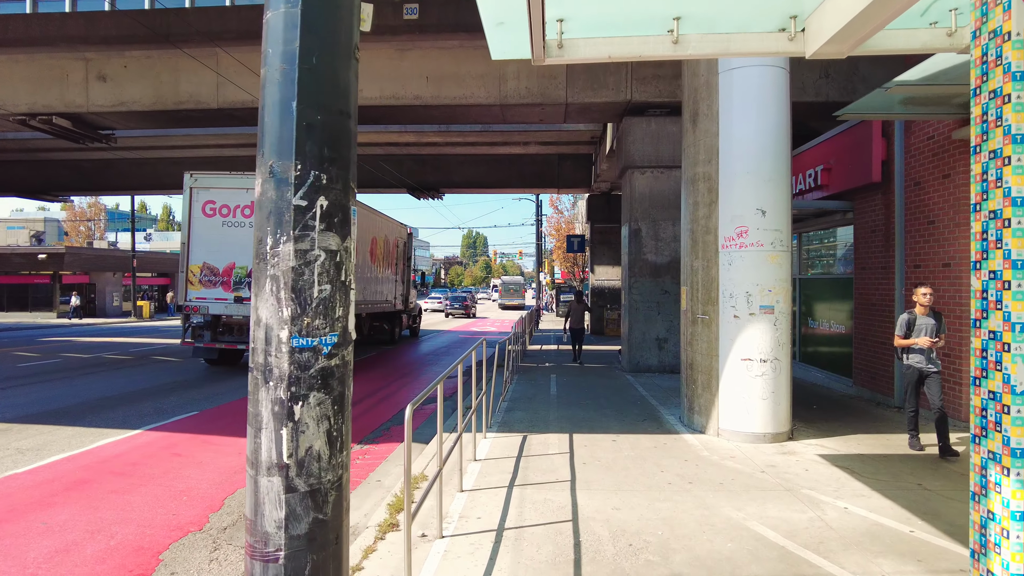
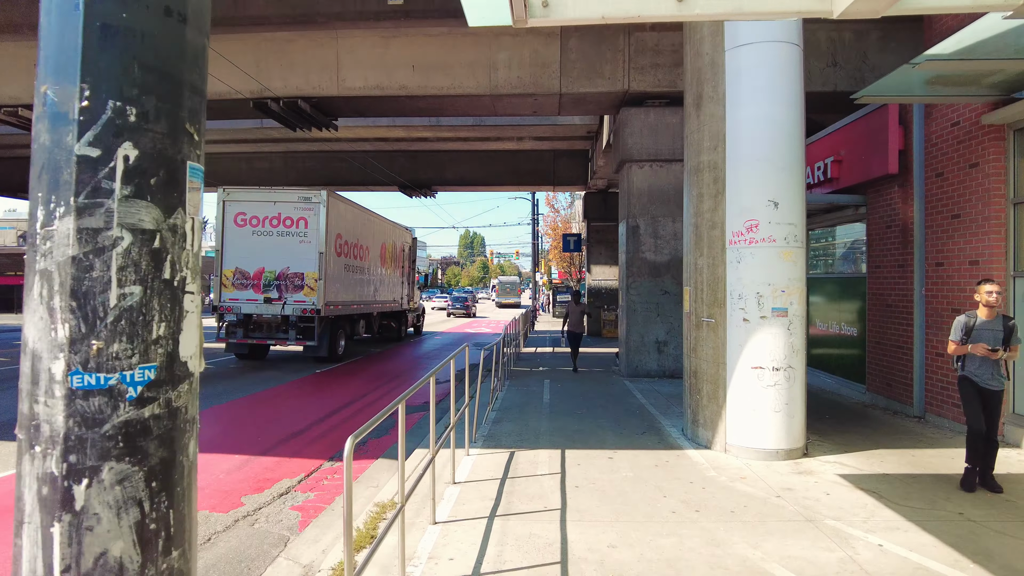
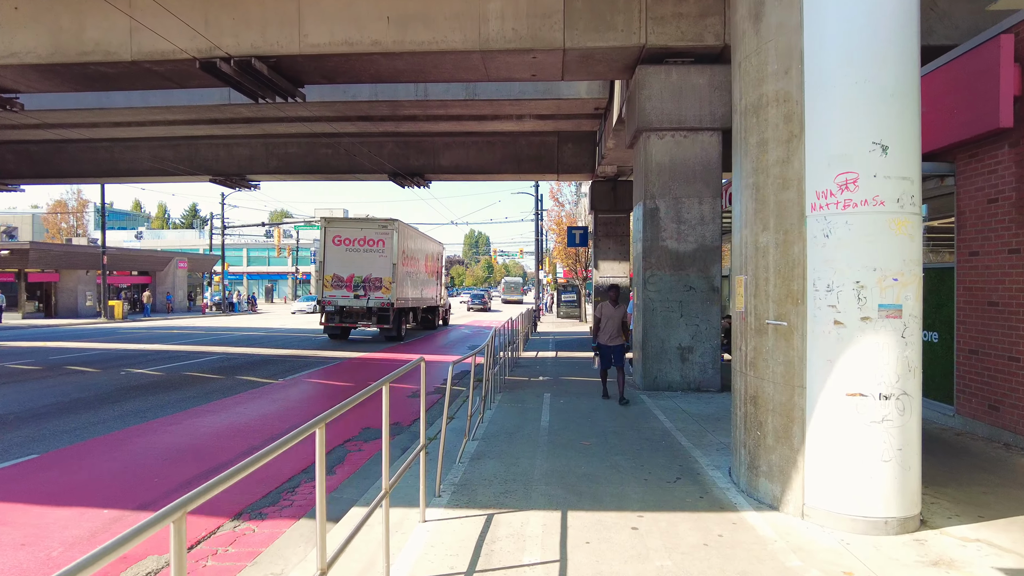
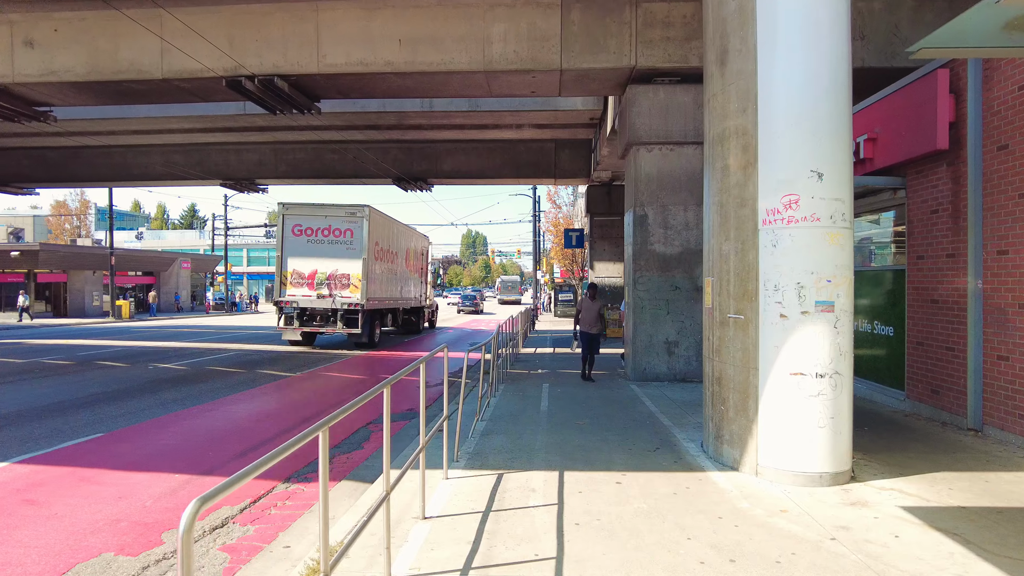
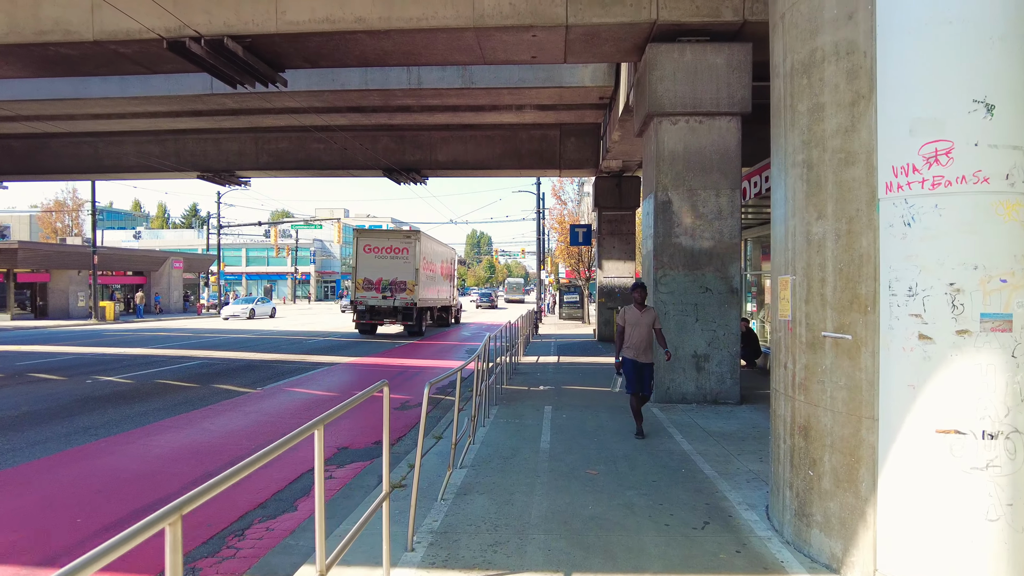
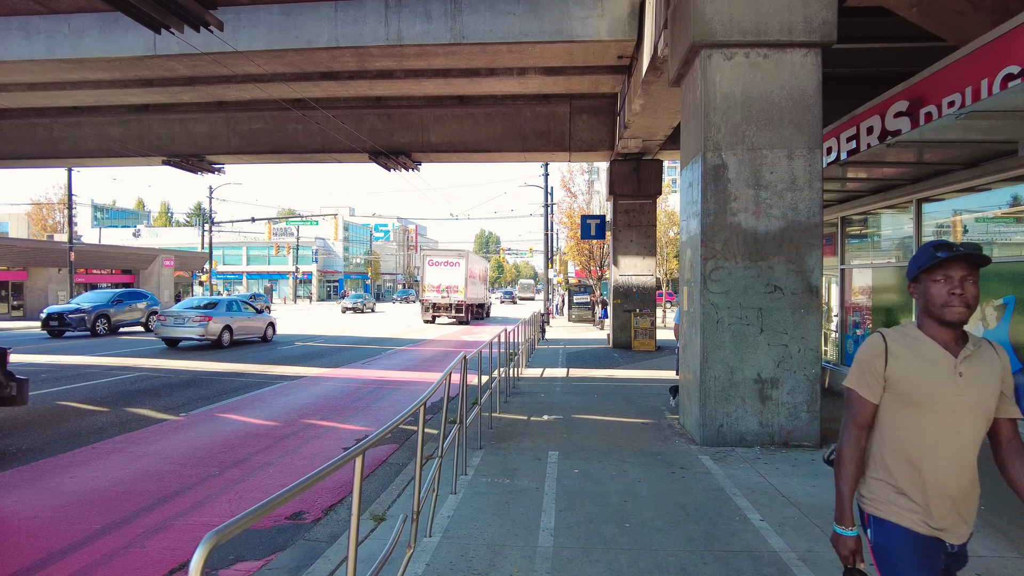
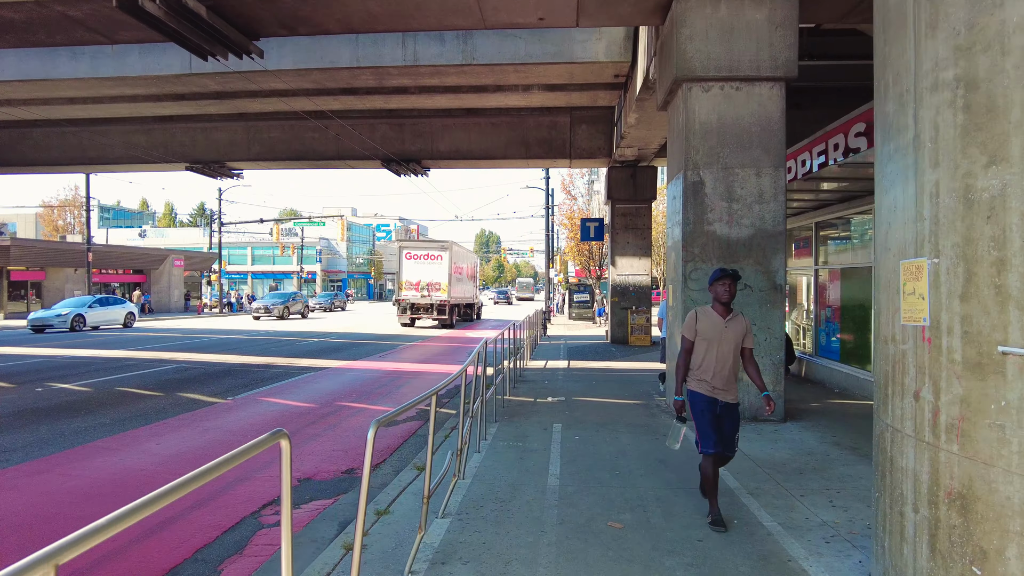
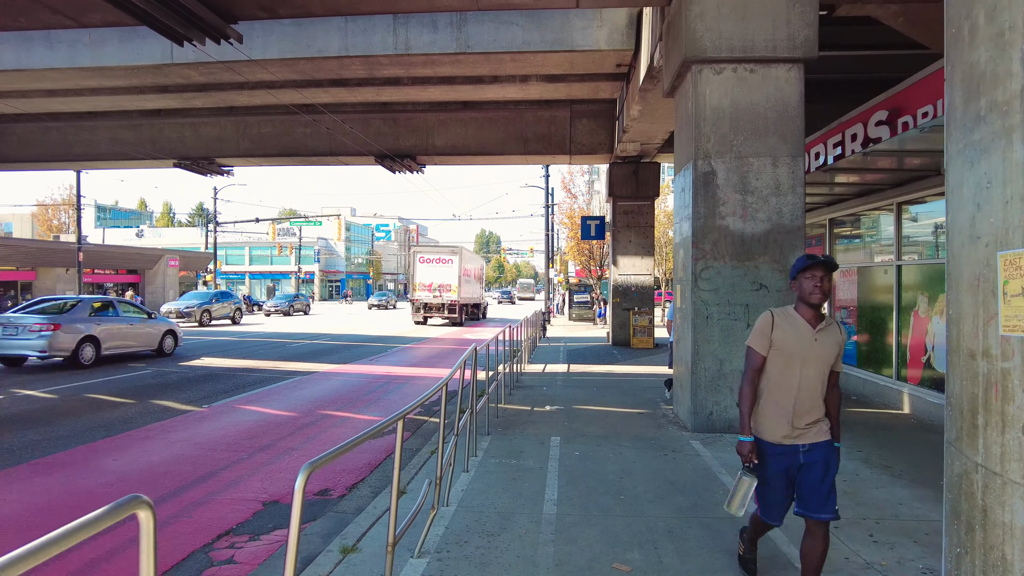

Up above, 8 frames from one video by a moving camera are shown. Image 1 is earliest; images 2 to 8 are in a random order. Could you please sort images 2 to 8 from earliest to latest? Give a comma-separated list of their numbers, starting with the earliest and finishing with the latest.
2, 4, 3, 5, 7, 8, 6
